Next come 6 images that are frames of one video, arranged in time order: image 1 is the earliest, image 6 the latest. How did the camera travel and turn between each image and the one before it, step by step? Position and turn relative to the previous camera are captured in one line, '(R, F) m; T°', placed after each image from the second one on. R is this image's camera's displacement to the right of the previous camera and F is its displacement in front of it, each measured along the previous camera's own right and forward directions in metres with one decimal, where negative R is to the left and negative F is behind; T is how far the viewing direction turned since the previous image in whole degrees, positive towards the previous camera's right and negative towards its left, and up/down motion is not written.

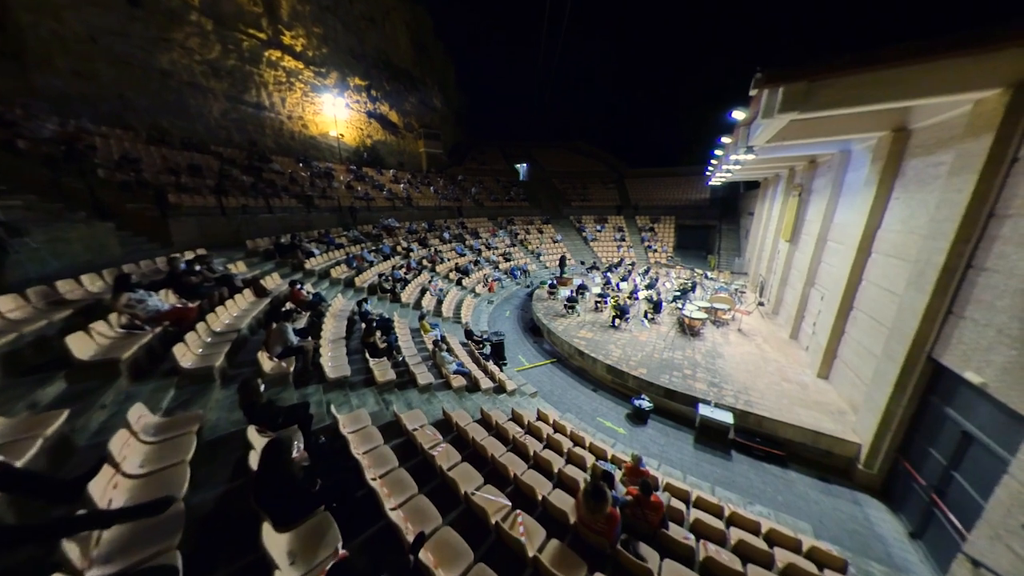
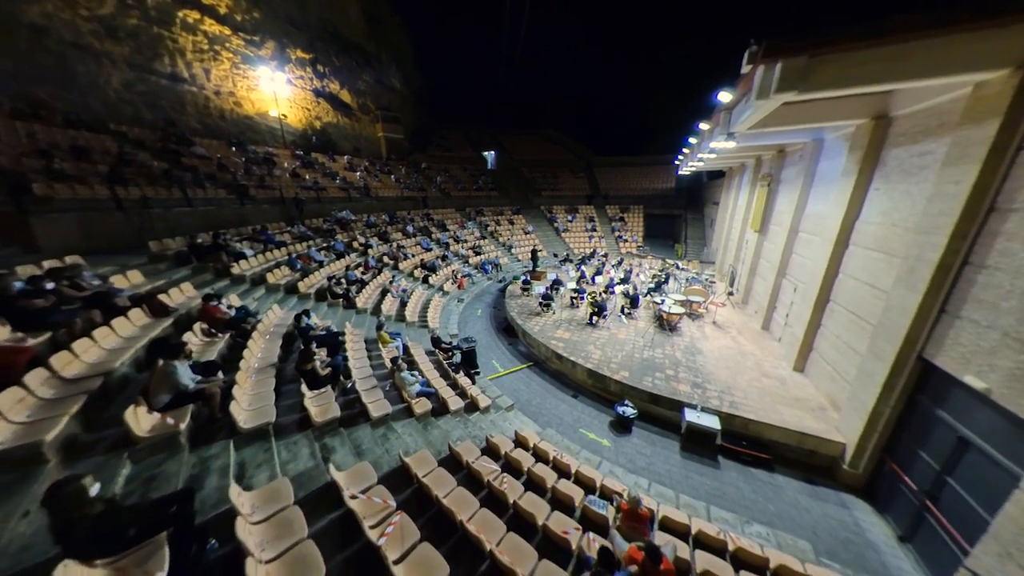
(+0.1, +0.9) m; +5°
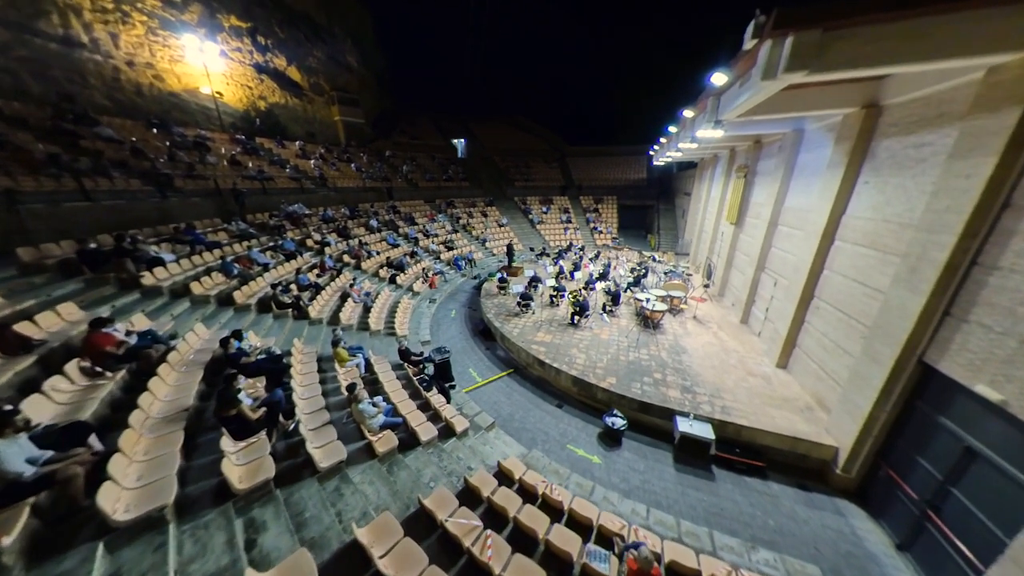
(0.0, +0.8) m; +5°
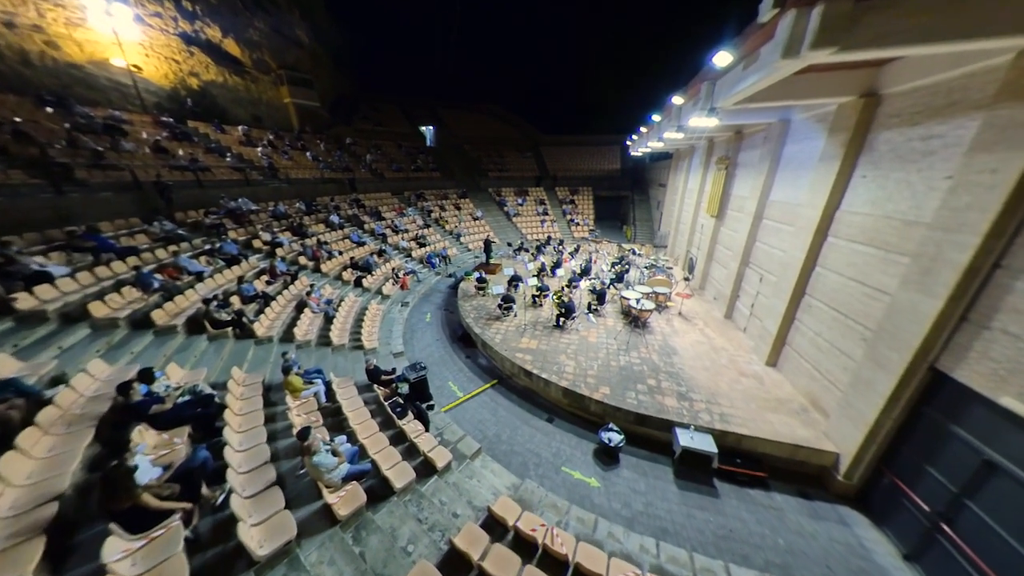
(-0.2, +0.8) m; +5°
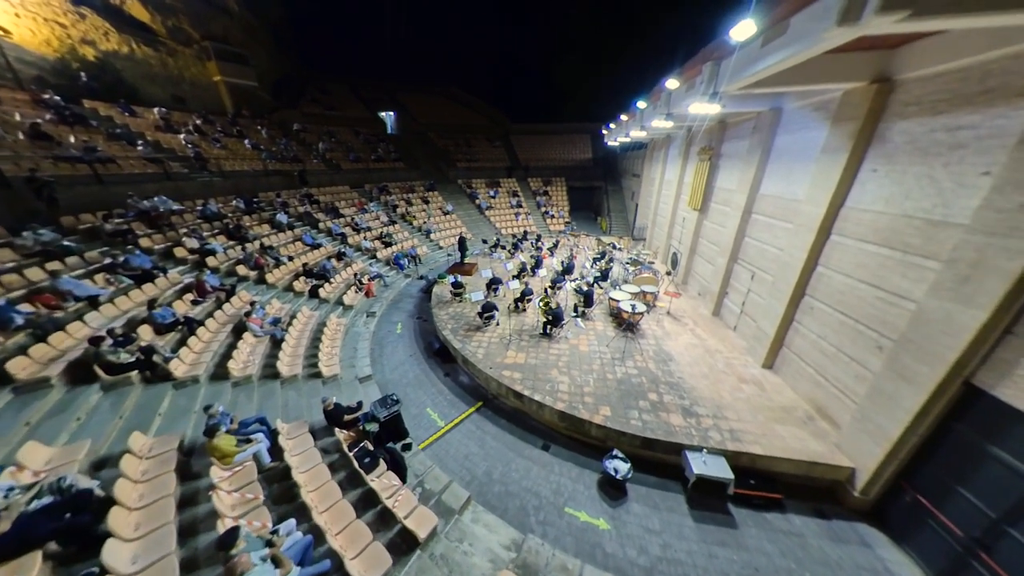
(-0.2, +1.0) m; +5°
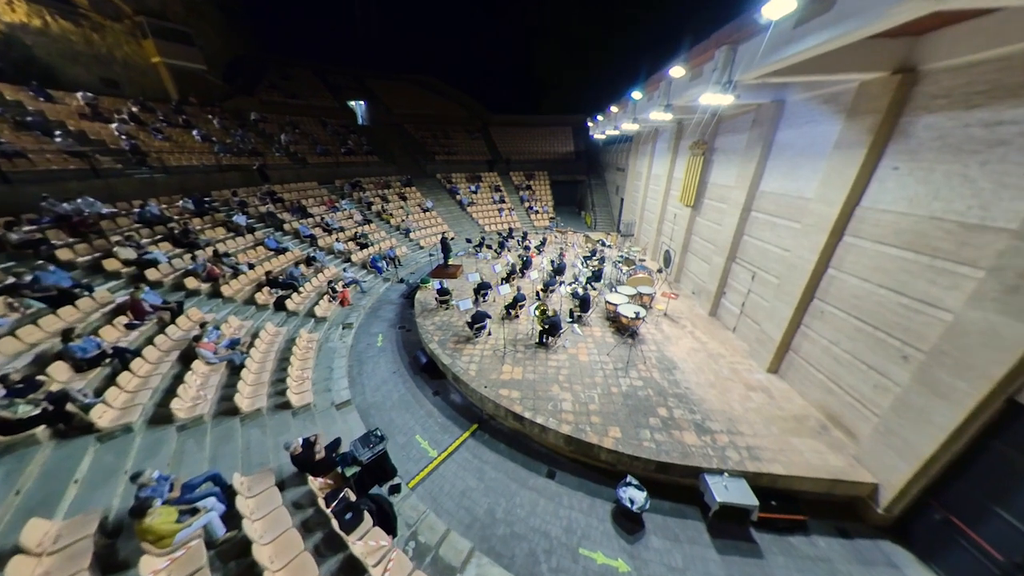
(-0.3, +0.7) m; +4°
